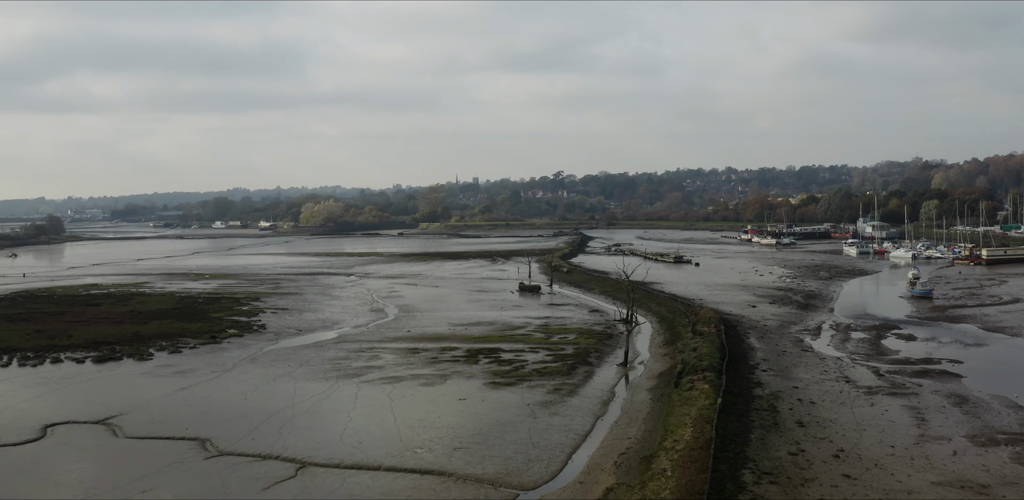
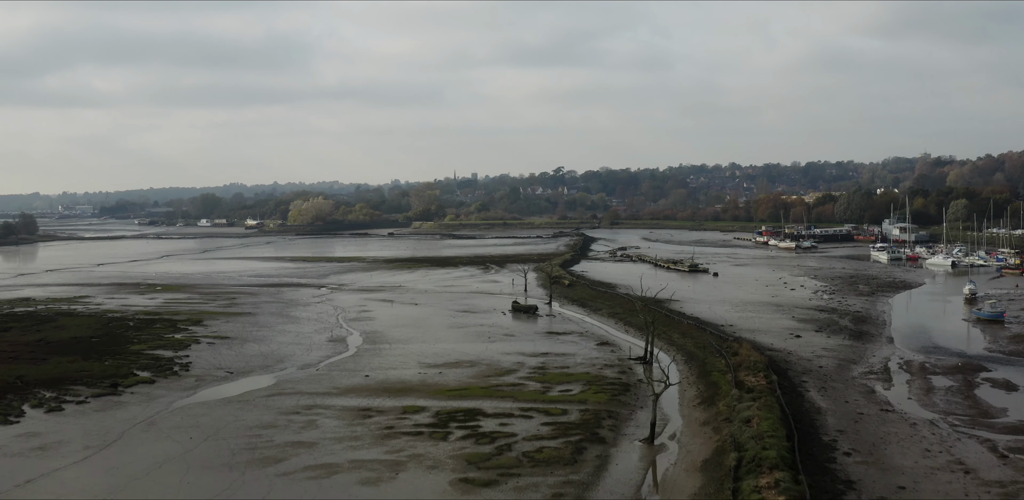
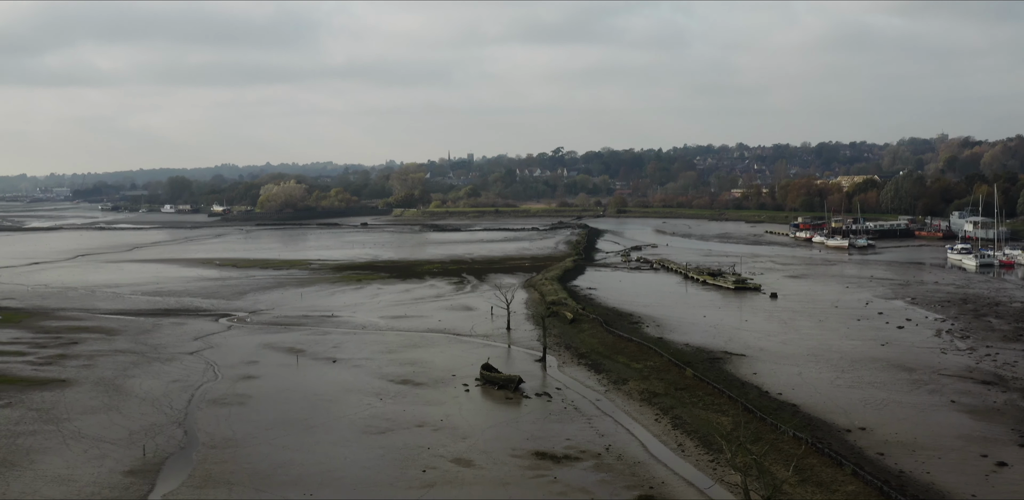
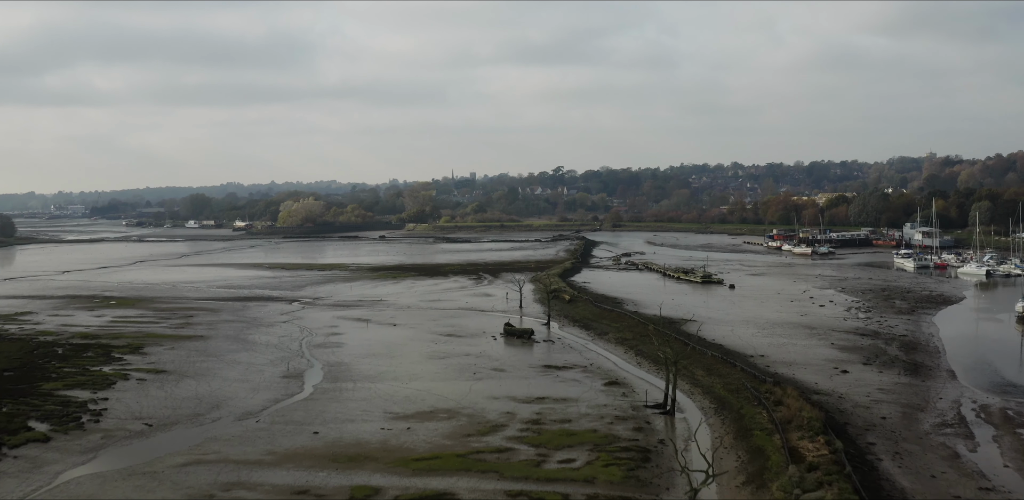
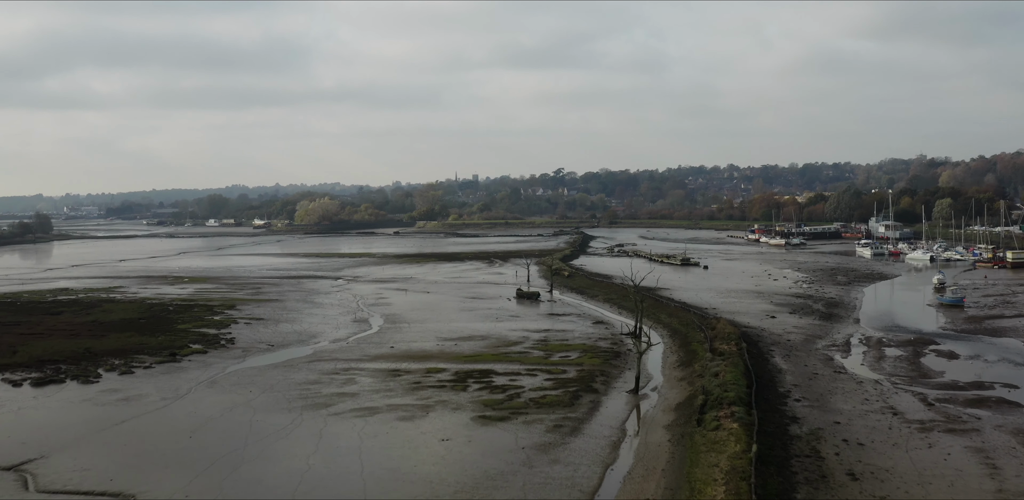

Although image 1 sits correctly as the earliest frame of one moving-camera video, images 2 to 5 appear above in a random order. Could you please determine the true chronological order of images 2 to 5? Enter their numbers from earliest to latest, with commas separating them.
5, 2, 4, 3
